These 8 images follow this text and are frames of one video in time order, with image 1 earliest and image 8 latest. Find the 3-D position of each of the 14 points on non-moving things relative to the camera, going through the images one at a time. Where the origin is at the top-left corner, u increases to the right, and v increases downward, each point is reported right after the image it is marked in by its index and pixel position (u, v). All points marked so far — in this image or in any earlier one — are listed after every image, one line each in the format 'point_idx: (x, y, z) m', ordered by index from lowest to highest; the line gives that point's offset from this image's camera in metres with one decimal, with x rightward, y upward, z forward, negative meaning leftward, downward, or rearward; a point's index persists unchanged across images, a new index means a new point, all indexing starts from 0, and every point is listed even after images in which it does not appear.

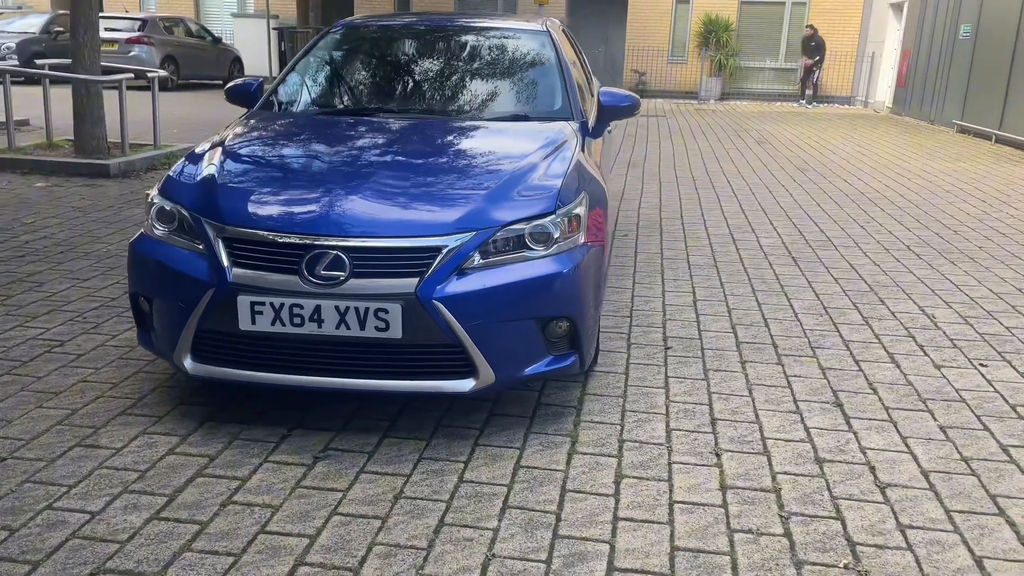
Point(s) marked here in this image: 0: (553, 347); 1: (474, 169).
0: (+0.2, -0.2, +3.6) m
1: (-0.2, +0.6, +3.8) m
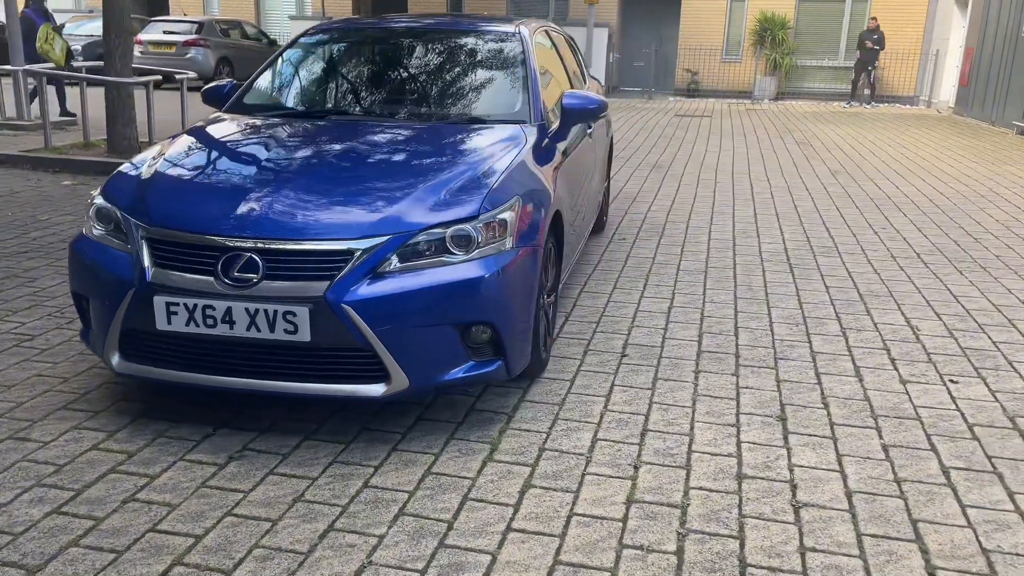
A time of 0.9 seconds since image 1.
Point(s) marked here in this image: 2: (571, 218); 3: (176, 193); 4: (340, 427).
0: (-0.2, -0.3, +3.5) m
1: (-0.5, +0.5, +3.8) m
2: (+0.3, +0.4, +5.0) m
3: (-1.4, +0.4, +3.6) m
4: (-0.7, -0.6, +3.6) m
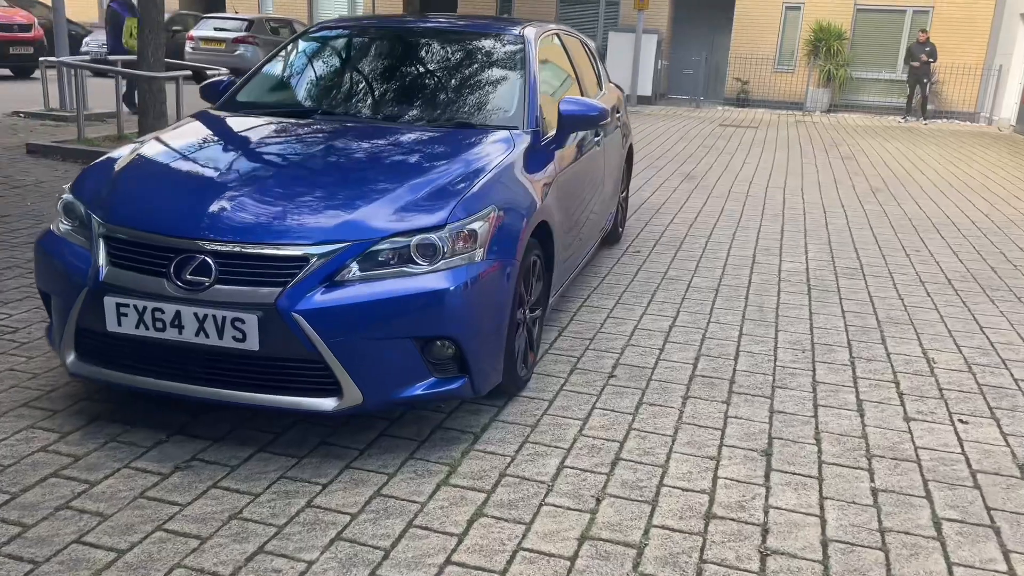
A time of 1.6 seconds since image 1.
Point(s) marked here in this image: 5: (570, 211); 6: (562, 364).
0: (-0.3, -0.3, +3.4) m
1: (-0.6, +0.5, +3.6) m
2: (+0.3, +0.3, +4.8) m
3: (-1.5, +0.4, +3.5) m
4: (-0.9, -0.6, +3.5) m
5: (+0.3, +0.5, +4.9) m
6: (+0.3, -0.4, +4.4) m
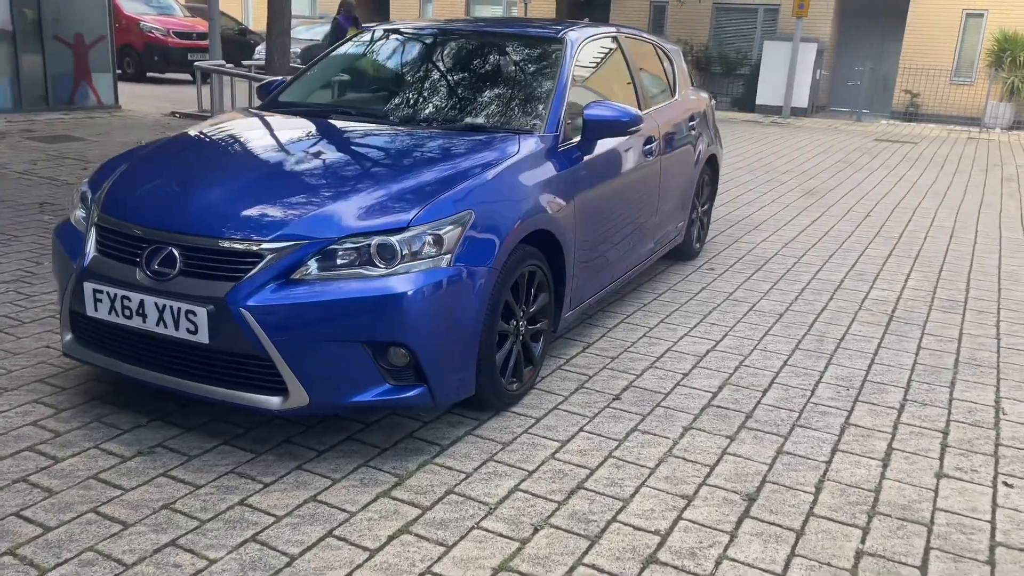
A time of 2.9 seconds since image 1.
0: (-0.5, -0.3, +3.3) m
1: (-0.6, +0.5, +3.6) m
2: (+0.4, +0.3, +4.6) m
3: (-1.6, +0.5, +3.6) m
4: (-1.0, -0.6, +3.5) m
5: (+0.5, +0.4, +4.7) m
6: (+0.3, -0.5, +4.2) m
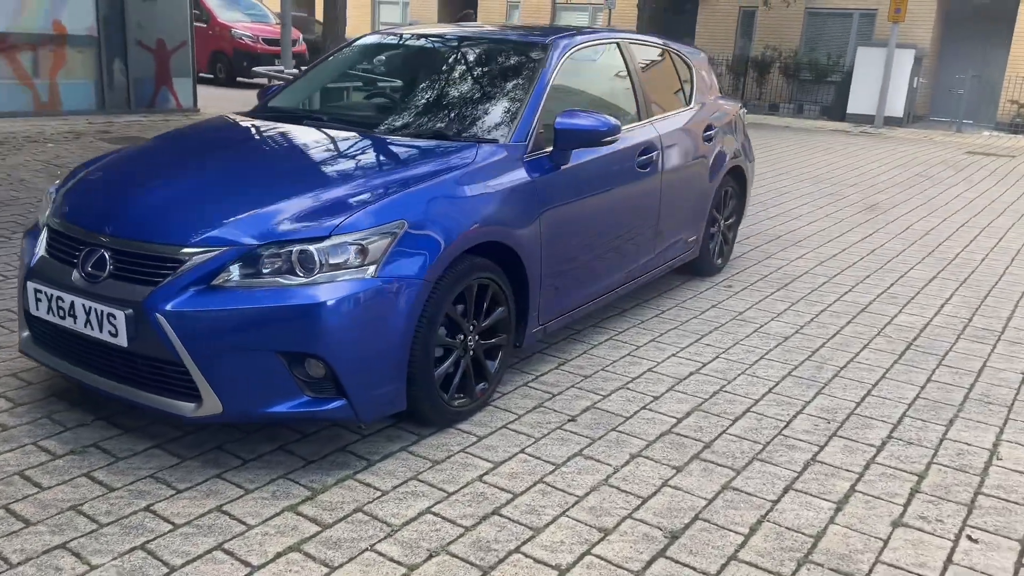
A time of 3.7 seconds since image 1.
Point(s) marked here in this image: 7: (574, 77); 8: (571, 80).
0: (-0.8, -0.4, +3.2) m
1: (-0.9, +0.5, +3.5) m
2: (+0.3, +0.2, +4.4) m
3: (-1.8, +0.5, +3.7) m
4: (-1.3, -0.6, +3.5) m
5: (+0.4, +0.3, +4.5) m
6: (+0.1, -0.5, +4.1) m
7: (+0.3, +1.2, +4.8) m
8: (+0.3, +1.2, +4.8) m
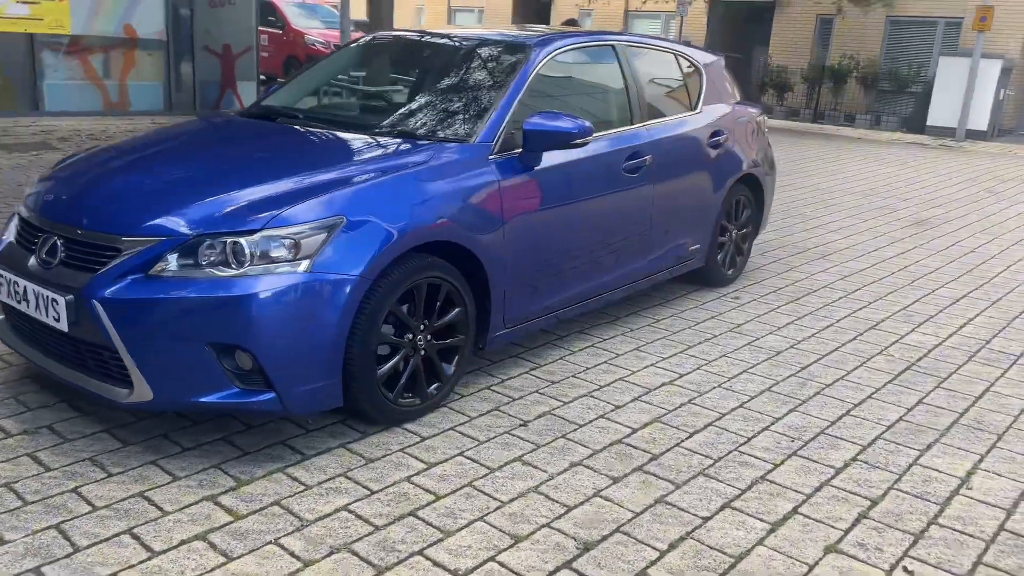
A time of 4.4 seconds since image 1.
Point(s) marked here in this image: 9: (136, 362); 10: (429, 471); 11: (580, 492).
0: (-1.0, -0.4, +3.2) m
1: (-1.1, +0.5, +3.6) m
2: (+0.2, +0.2, +4.3) m
3: (-2.0, +0.5, +3.8) m
4: (-1.6, -0.6, +3.6) m
5: (+0.3, +0.3, +4.5) m
6: (-0.1, -0.5, +4.0) m
7: (+0.3, +1.2, +4.7) m
8: (+0.2, +1.1, +4.7) m
9: (-1.4, -0.3, +3.2) m
10: (-0.3, -0.7, +3.4) m
11: (+0.3, -0.8, +3.3) m
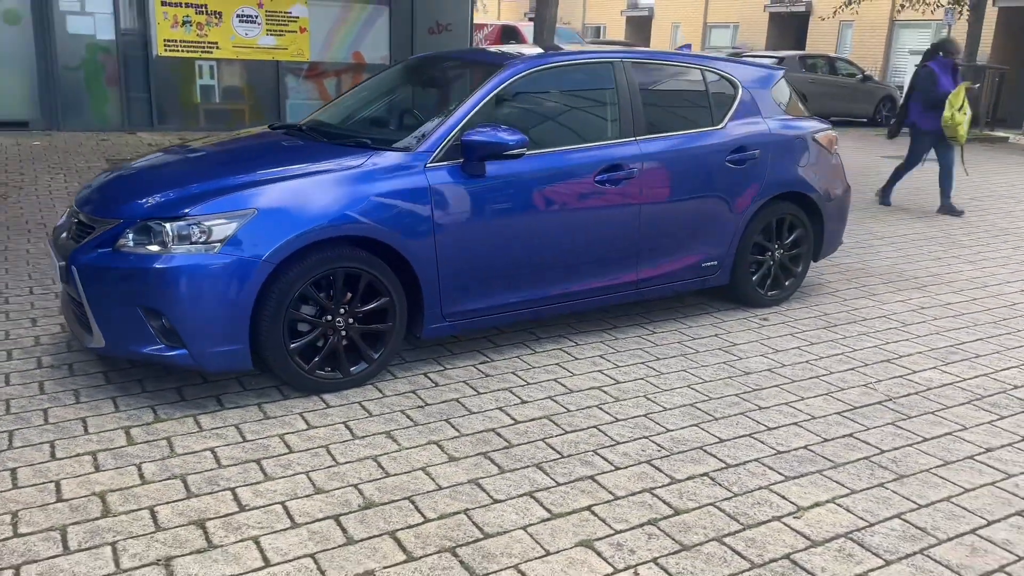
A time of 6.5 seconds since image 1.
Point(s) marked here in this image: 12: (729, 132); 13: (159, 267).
0: (-1.6, -0.2, +4.0) m
1: (-1.5, +0.6, +4.3) m
2: (-0.1, +0.2, +4.7) m
3: (-2.3, +0.7, +4.9) m
4: (-2.0, -0.5, +4.5) m
5: (0.0, +0.3, +4.8) m
6: (-0.6, -0.5, +4.5) m
7: (+0.2, +1.1, +5.0) m
8: (+0.1, +1.1, +5.0) m
9: (-2.0, -0.1, +4.1) m
10: (-1.0, -0.7, +3.9) m
11: (-0.4, -0.8, +3.6) m
12: (+1.5, +1.0, +5.7) m
13: (-1.6, +0.1, +3.9) m
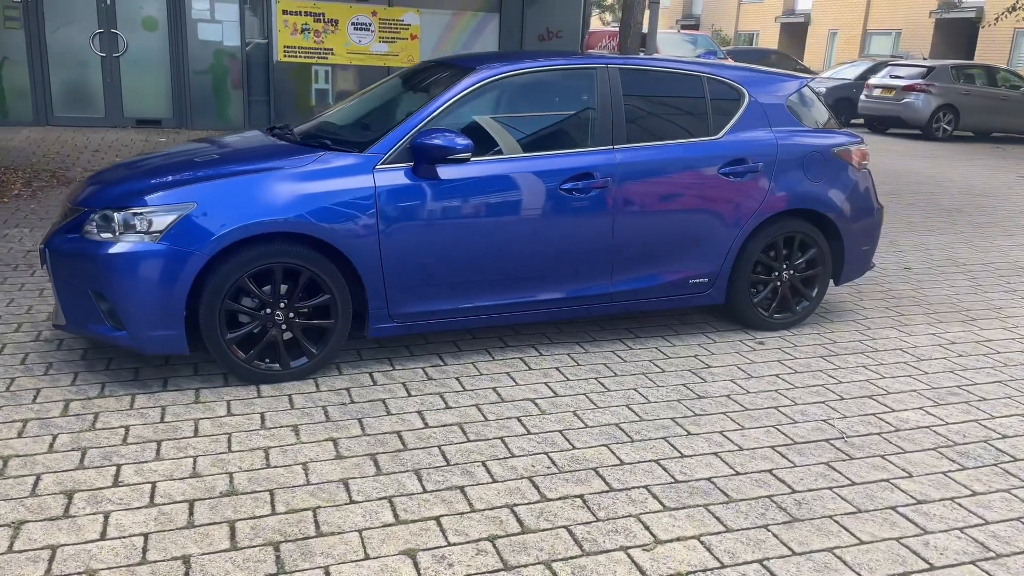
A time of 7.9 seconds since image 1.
0: (-2.0, -0.2, +4.3) m
1: (-1.8, +0.6, +4.6) m
2: (-0.4, +0.1, +4.7) m
3: (-2.5, +0.8, +5.3) m
4: (-2.3, -0.4, +4.9) m
5: (-0.2, +0.2, +4.7) m
6: (-0.9, -0.5, +4.5) m
7: (0.0, +1.1, +5.0) m
8: (0.0, +1.1, +5.0) m
9: (-2.4, -0.1, +4.4) m
10: (-1.4, -0.6, +4.1) m
11: (-0.9, -0.7, +3.7) m
12: (+1.4, +0.9, +5.4) m
13: (-2.0, +0.2, +4.2) m
